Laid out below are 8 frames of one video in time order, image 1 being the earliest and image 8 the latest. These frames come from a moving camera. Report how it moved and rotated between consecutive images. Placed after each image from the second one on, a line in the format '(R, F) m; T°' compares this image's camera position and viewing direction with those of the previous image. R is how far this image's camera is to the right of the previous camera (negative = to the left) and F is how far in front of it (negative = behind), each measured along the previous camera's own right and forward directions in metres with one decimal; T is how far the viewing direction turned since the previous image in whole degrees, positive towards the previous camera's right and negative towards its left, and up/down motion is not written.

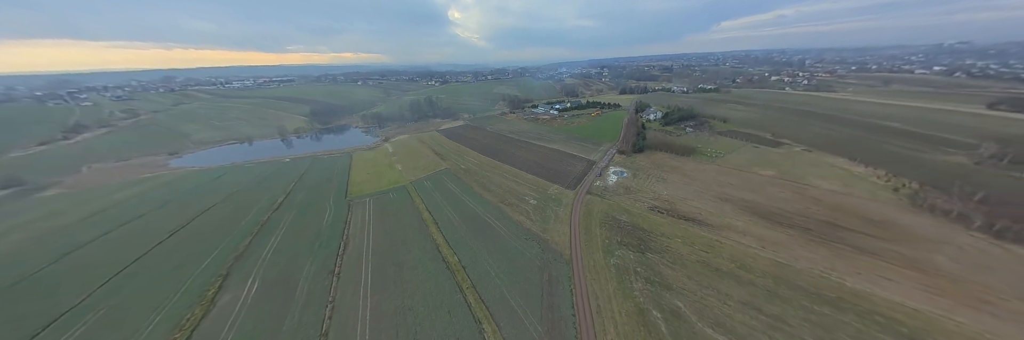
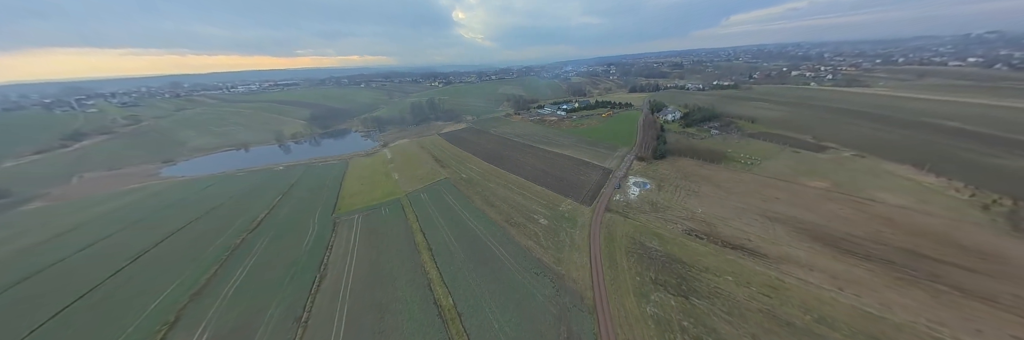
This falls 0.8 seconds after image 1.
(-0.1, +2.2) m; -1°
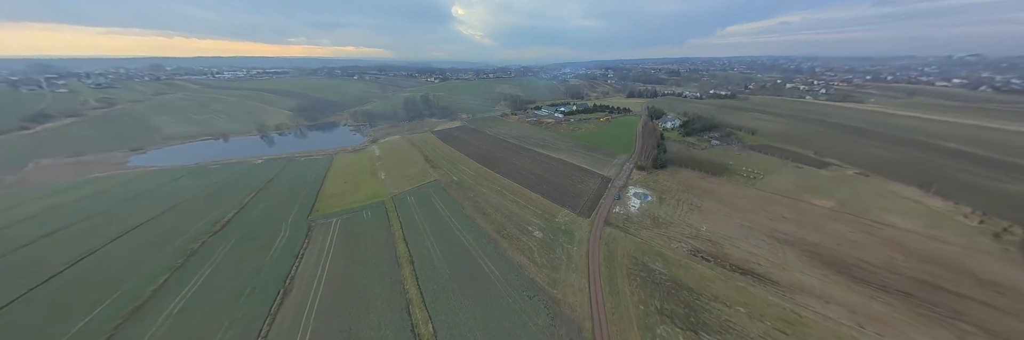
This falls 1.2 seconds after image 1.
(+0.1, +1.1) m; +1°
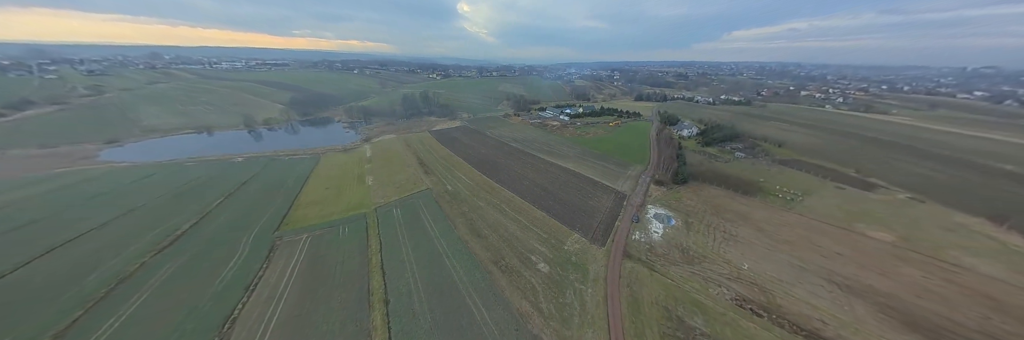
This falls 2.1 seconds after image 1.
(-0.1, +2.3) m; 0°
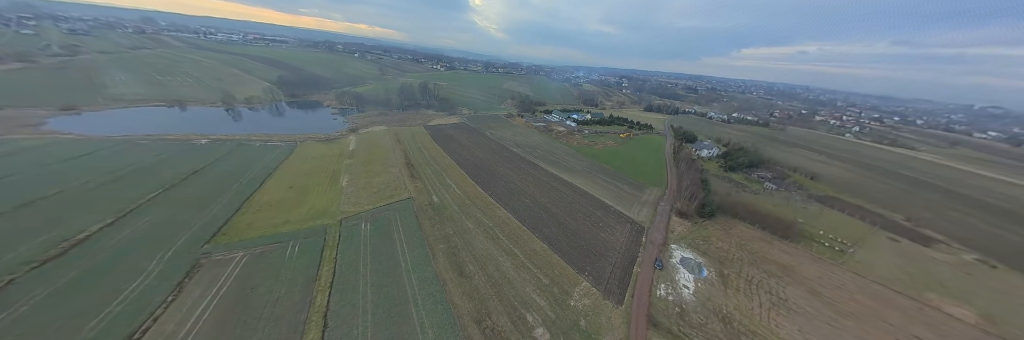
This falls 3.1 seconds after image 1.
(-0.1, +2.8) m; 0°
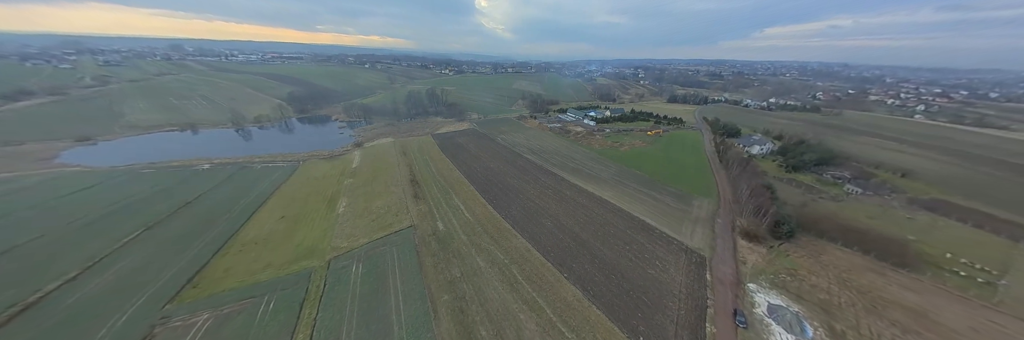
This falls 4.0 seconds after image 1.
(-0.4, +2.6) m; -3°
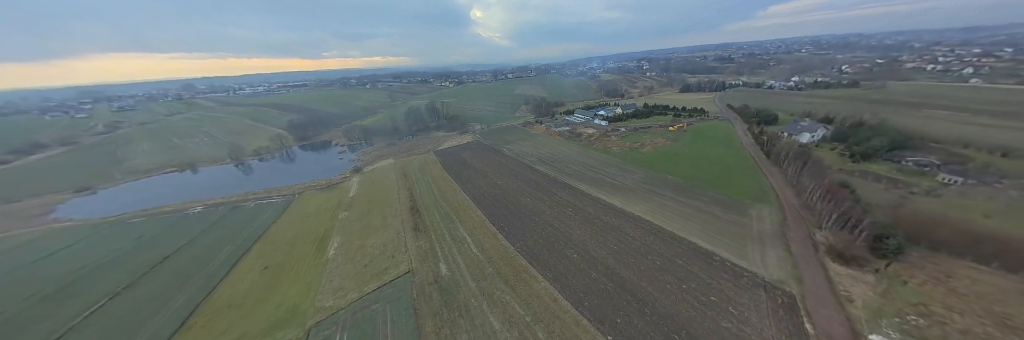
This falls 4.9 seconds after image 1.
(-0.2, +2.2) m; -2°
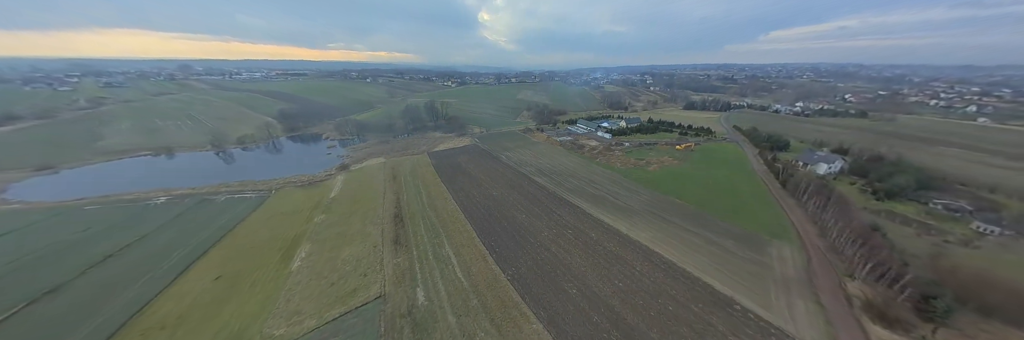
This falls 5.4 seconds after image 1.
(+0.1, +1.3) m; 0°
